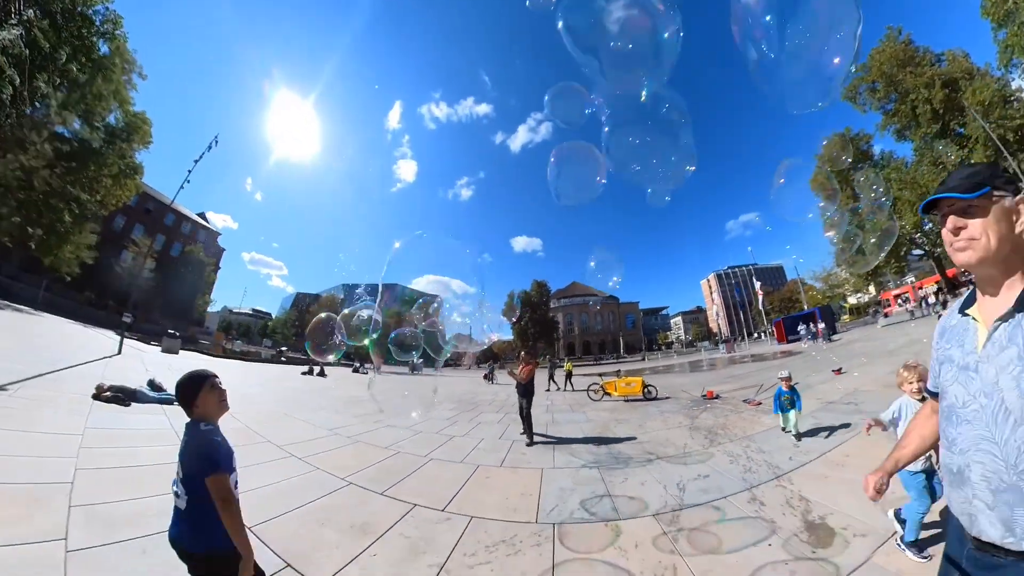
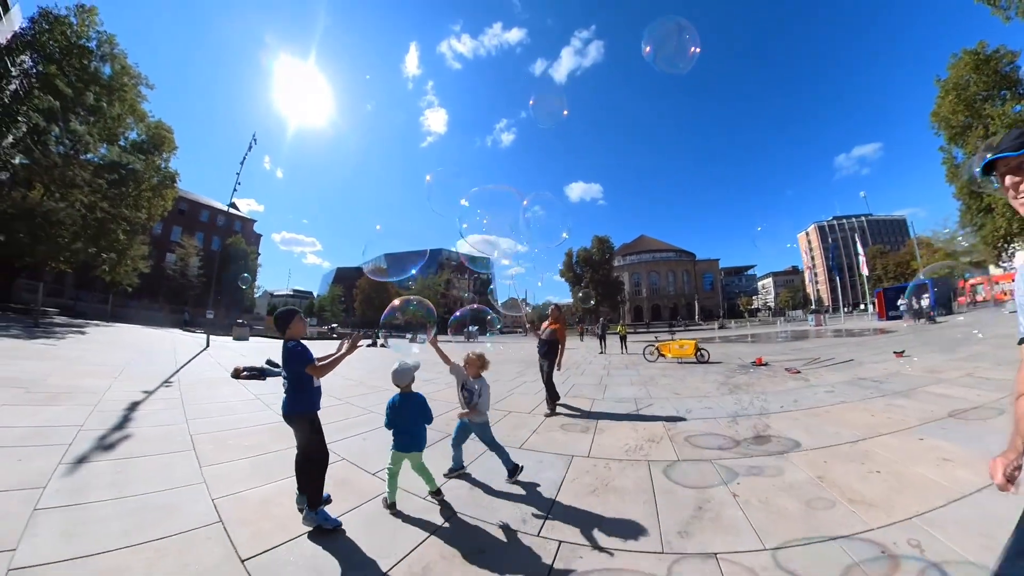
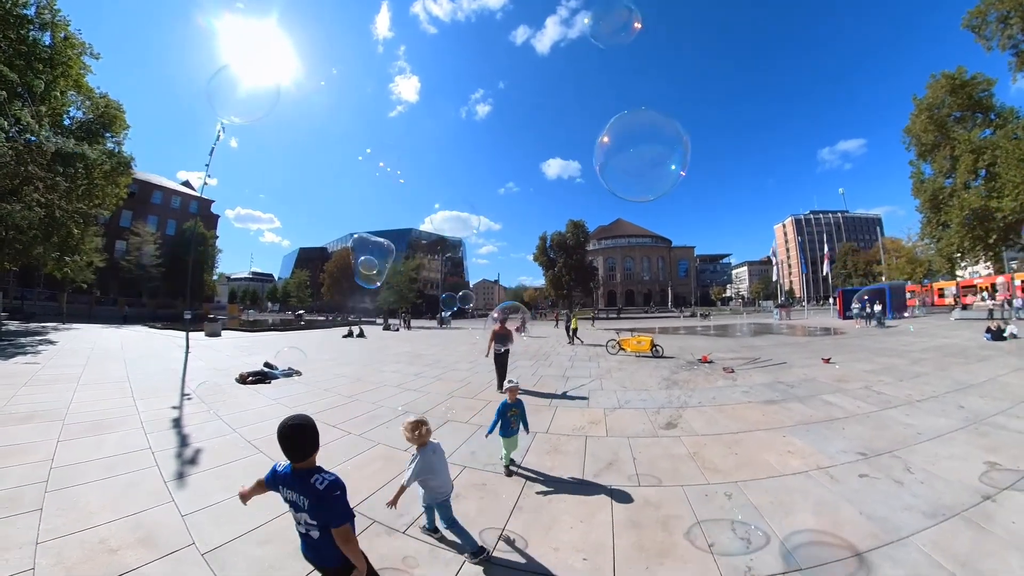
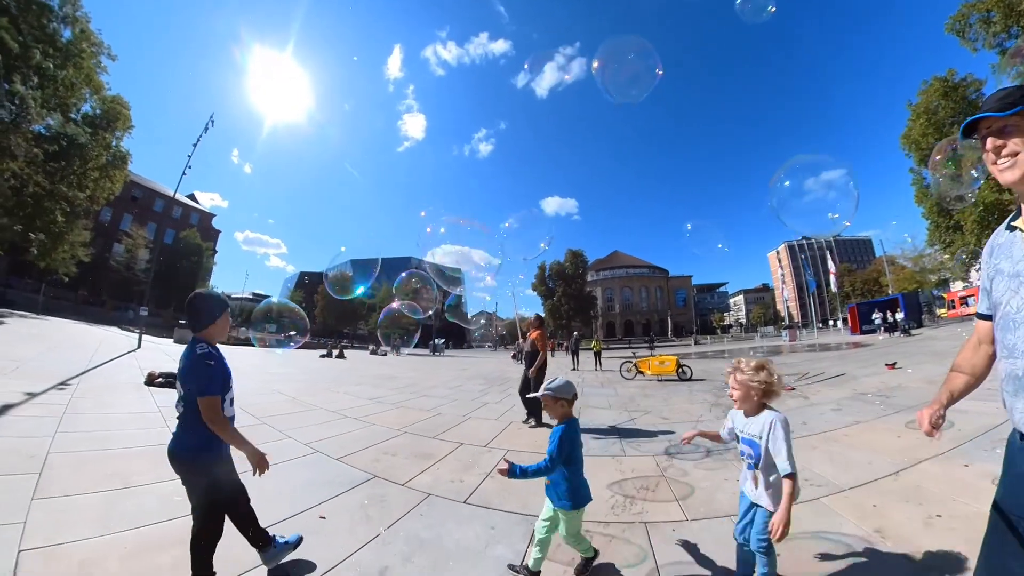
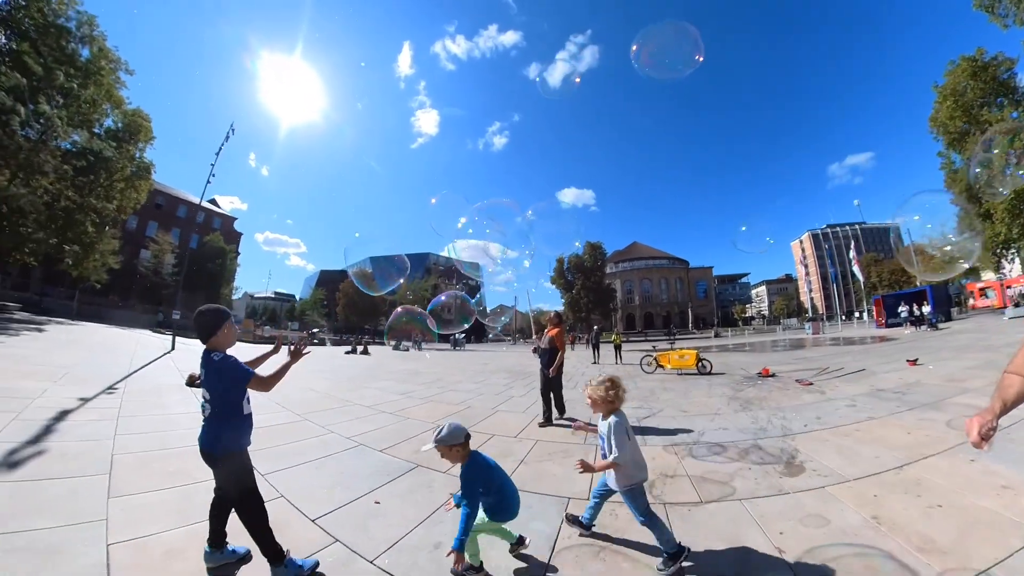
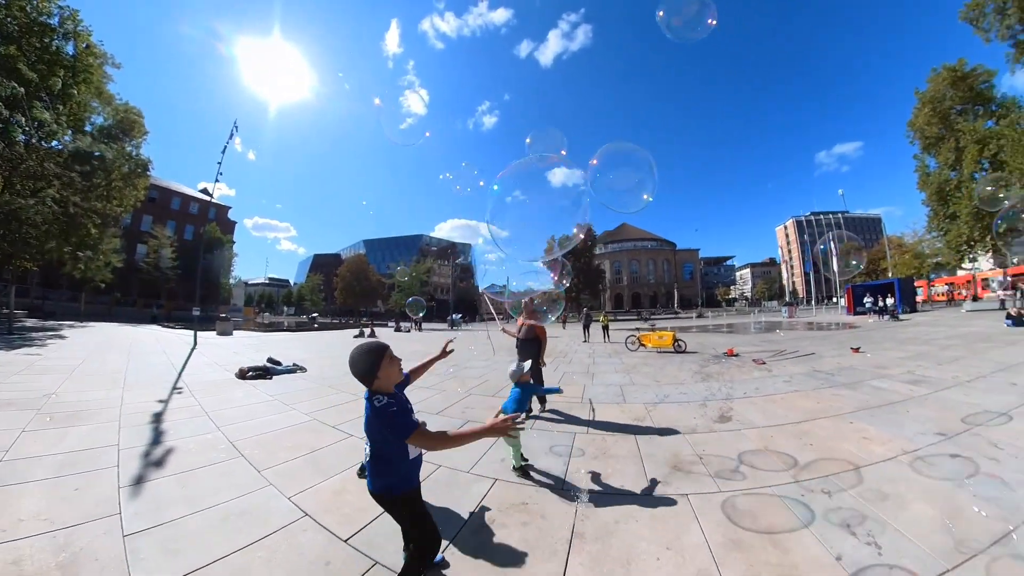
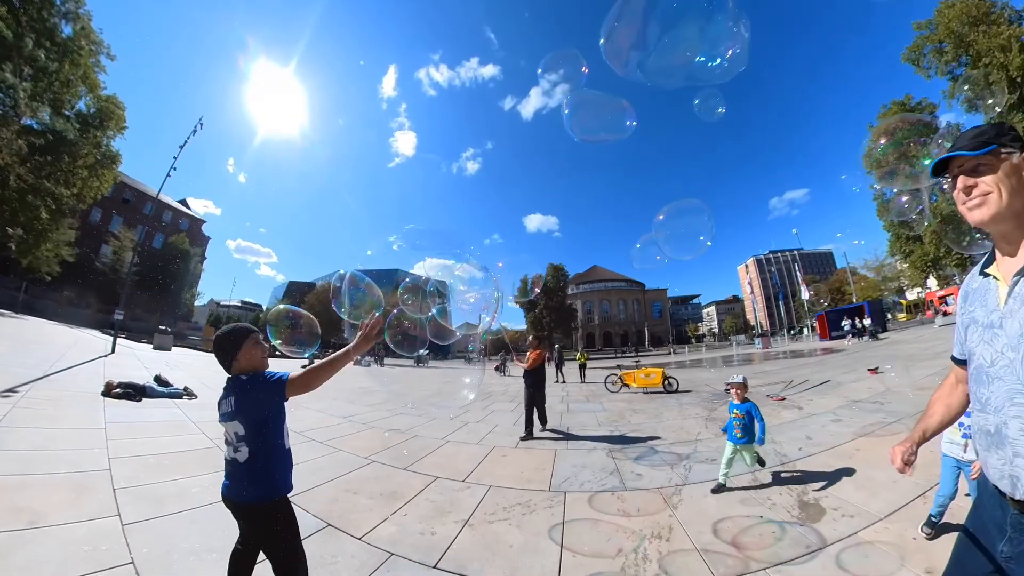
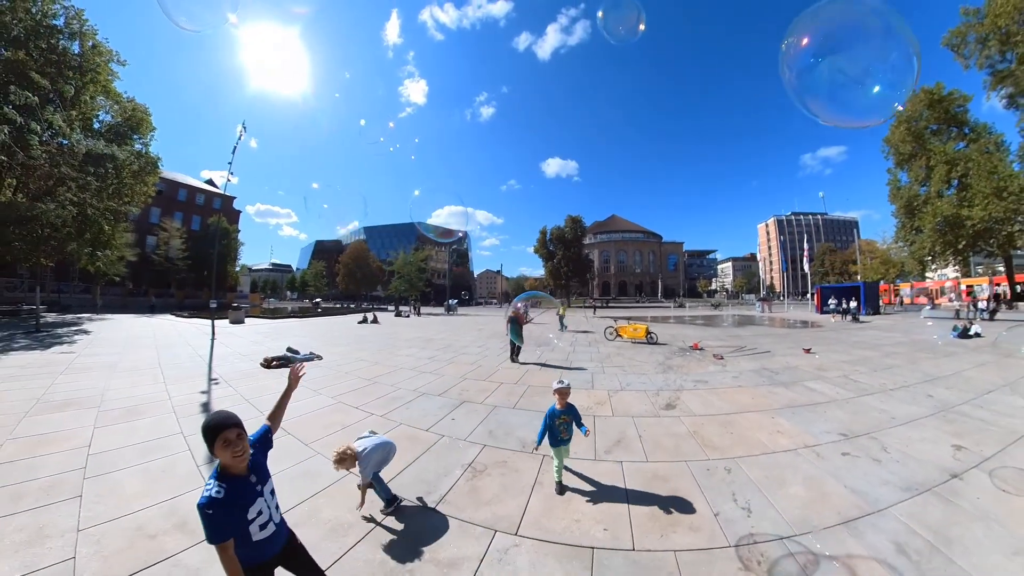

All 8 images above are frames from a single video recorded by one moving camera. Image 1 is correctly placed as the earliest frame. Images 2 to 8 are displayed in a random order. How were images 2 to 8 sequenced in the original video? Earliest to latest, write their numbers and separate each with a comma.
7, 4, 5, 2, 6, 3, 8
